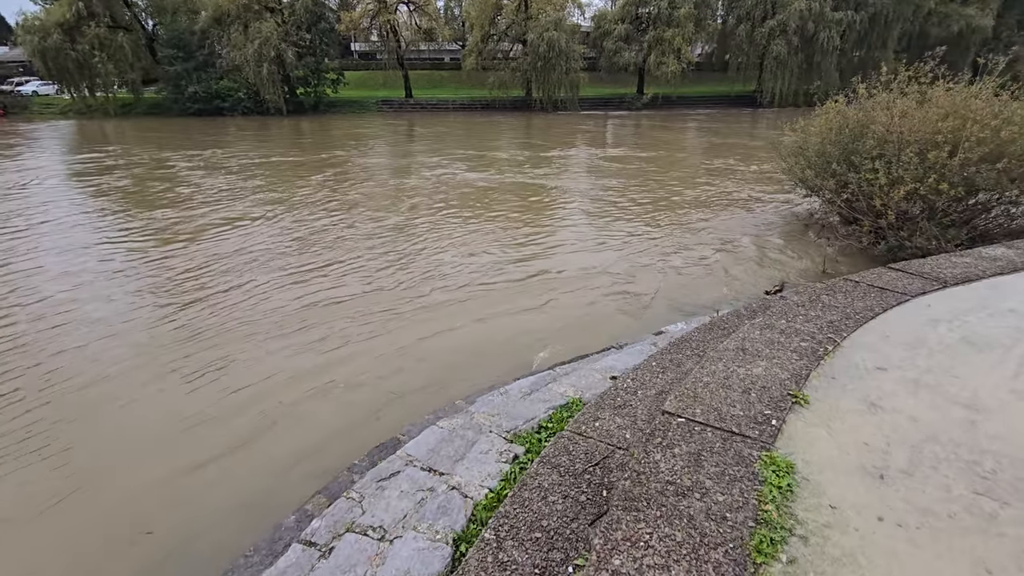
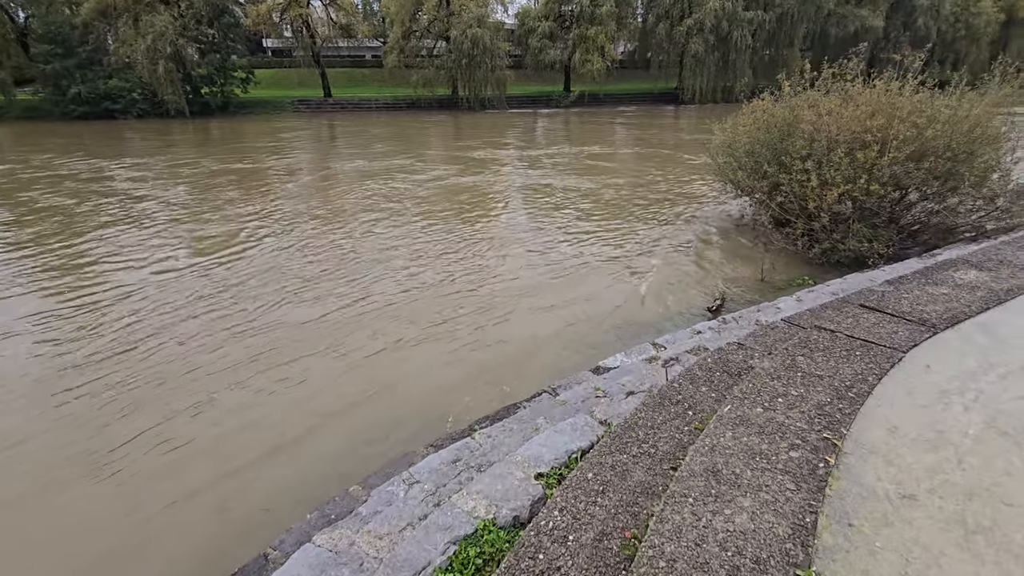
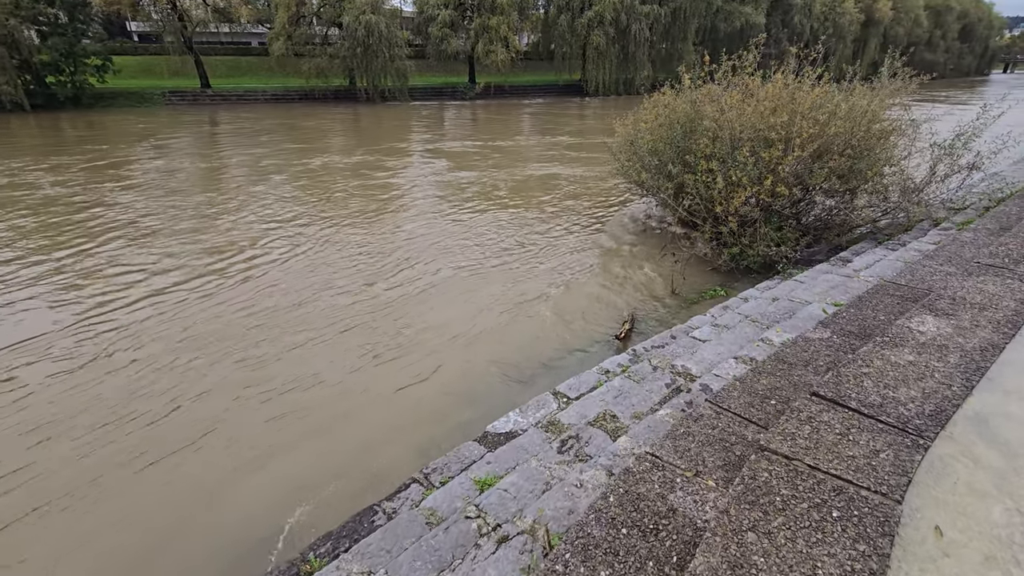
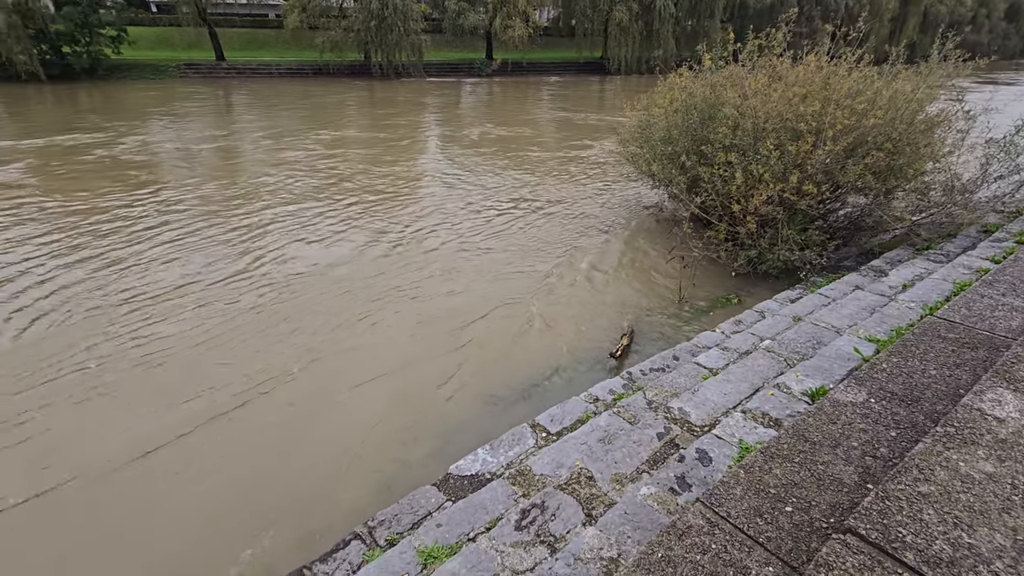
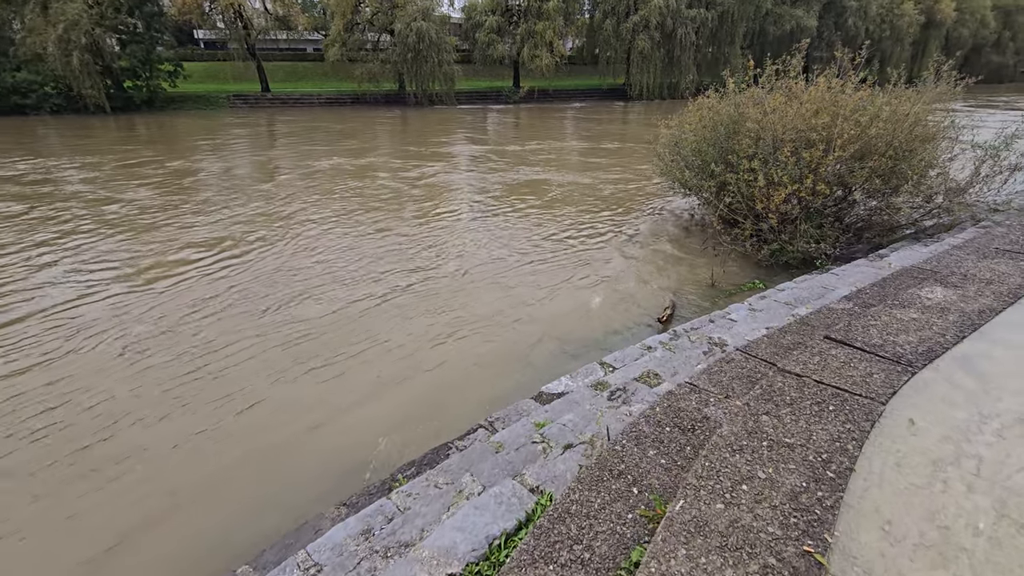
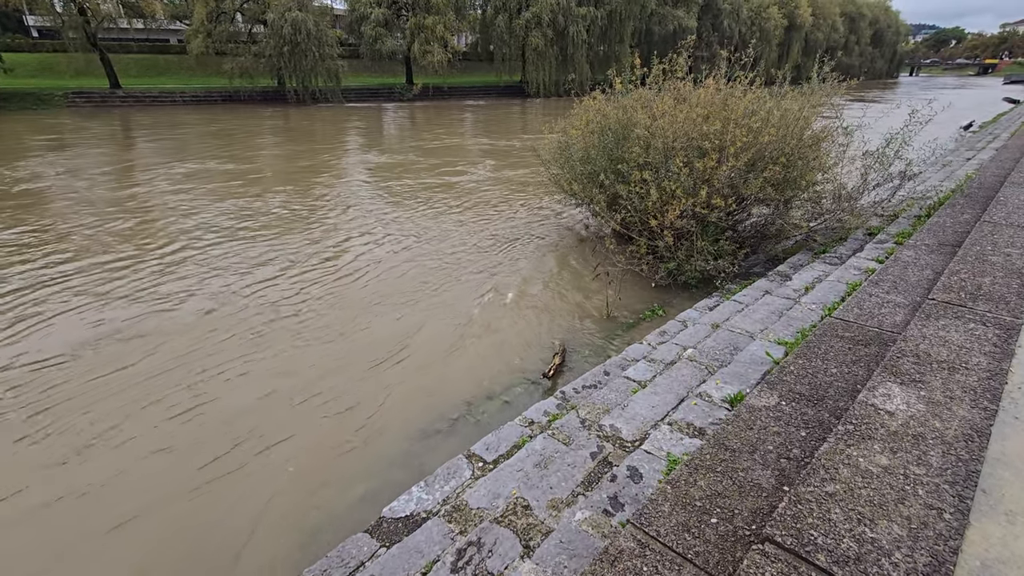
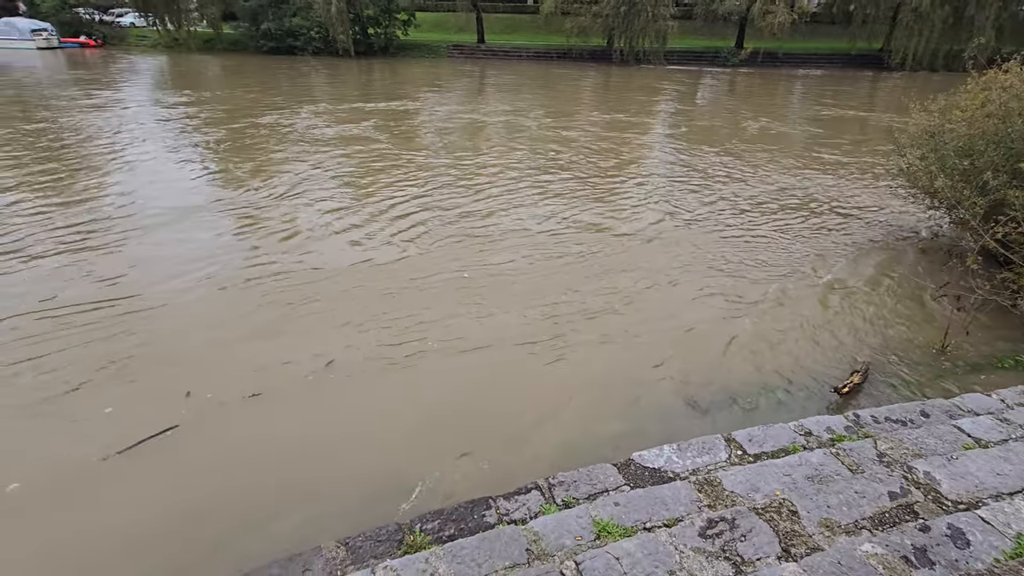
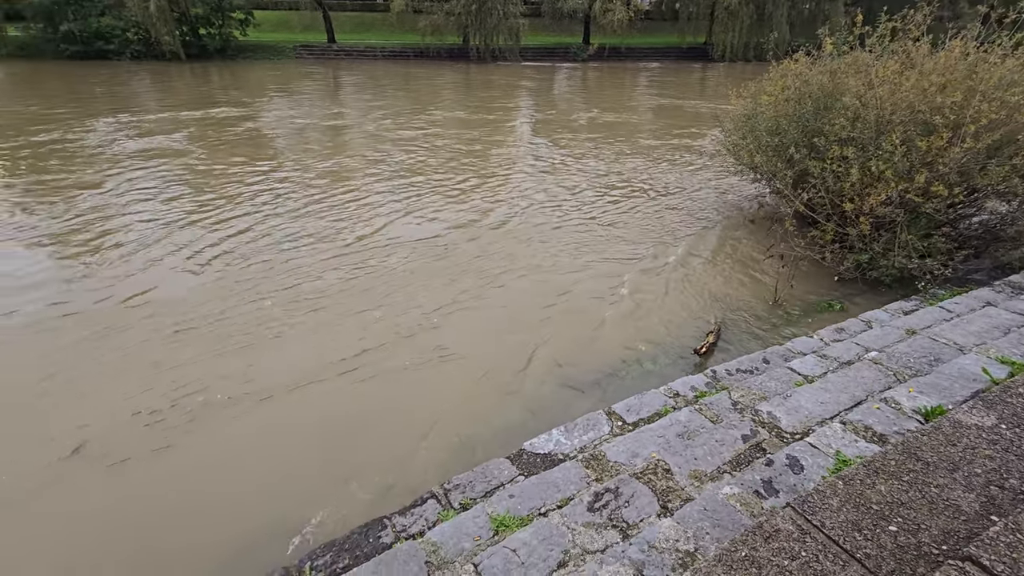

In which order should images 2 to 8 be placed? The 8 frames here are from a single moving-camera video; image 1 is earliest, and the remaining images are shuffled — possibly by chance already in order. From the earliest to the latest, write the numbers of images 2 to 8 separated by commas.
2, 5, 3, 6, 4, 8, 7
